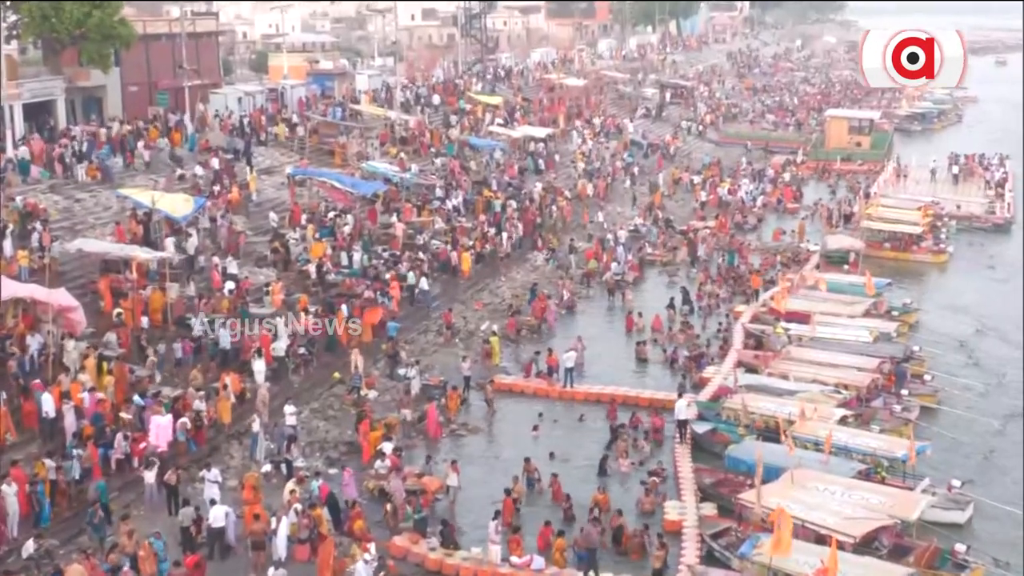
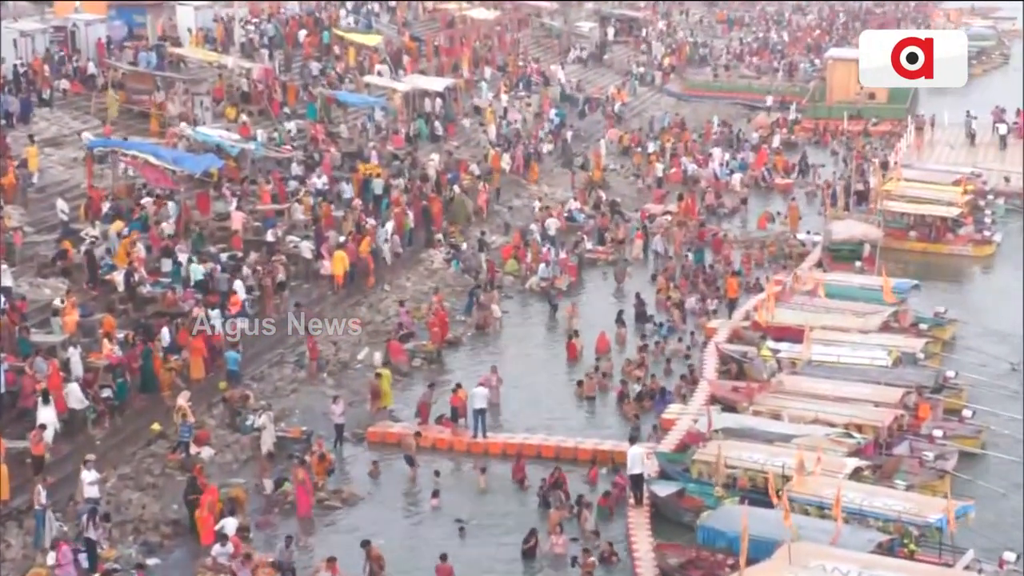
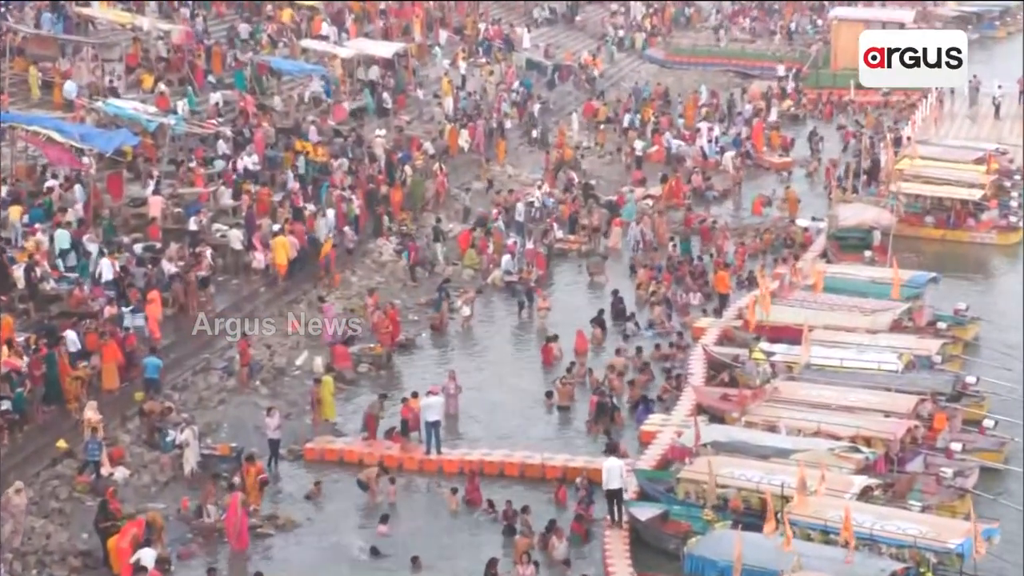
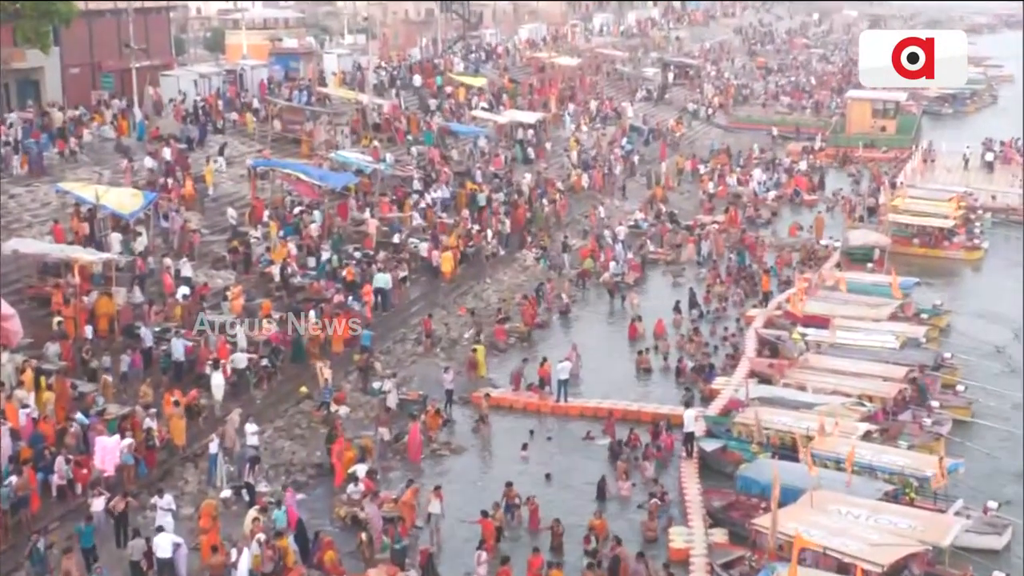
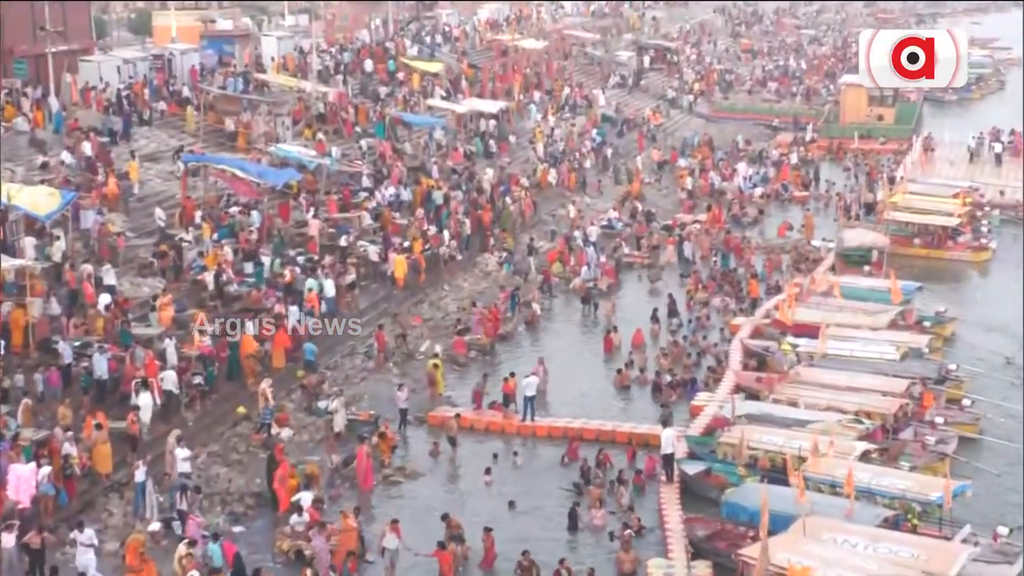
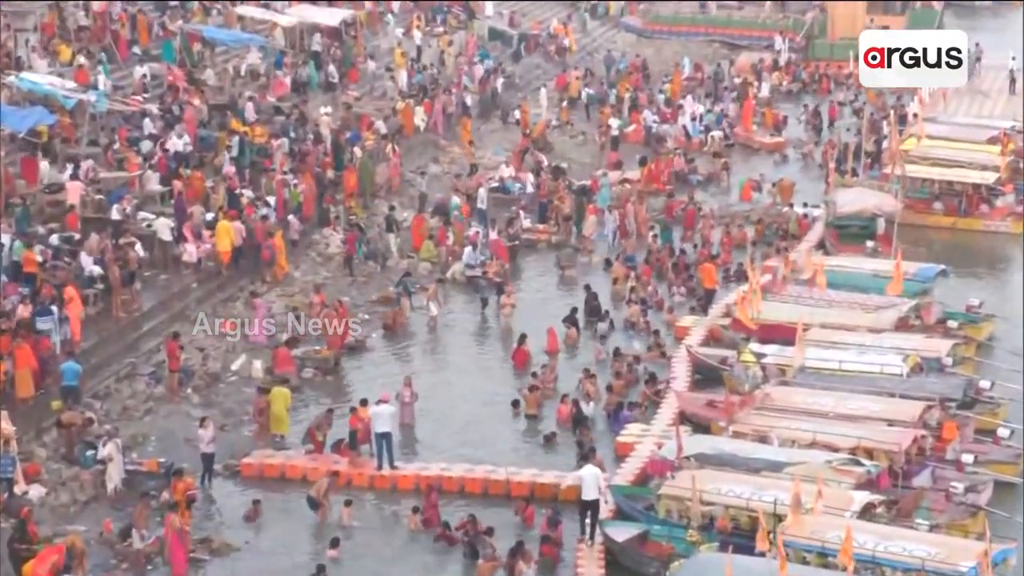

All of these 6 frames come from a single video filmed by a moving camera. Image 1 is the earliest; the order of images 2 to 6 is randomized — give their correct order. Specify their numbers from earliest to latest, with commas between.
4, 5, 2, 3, 6
